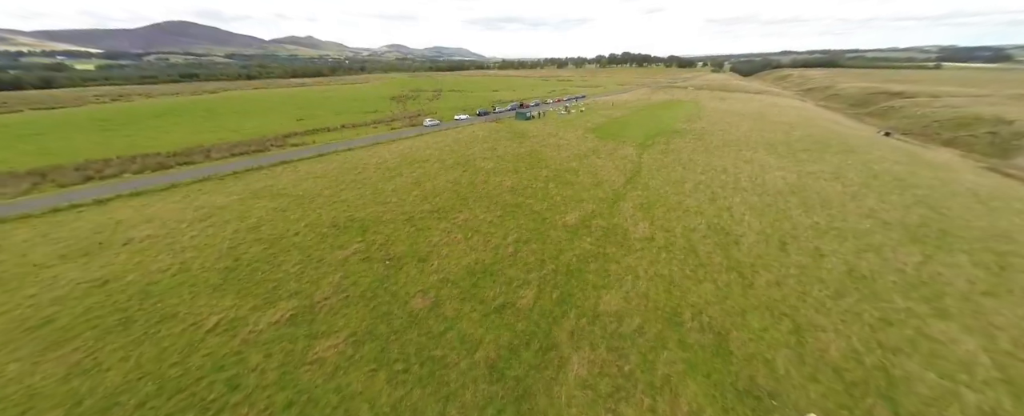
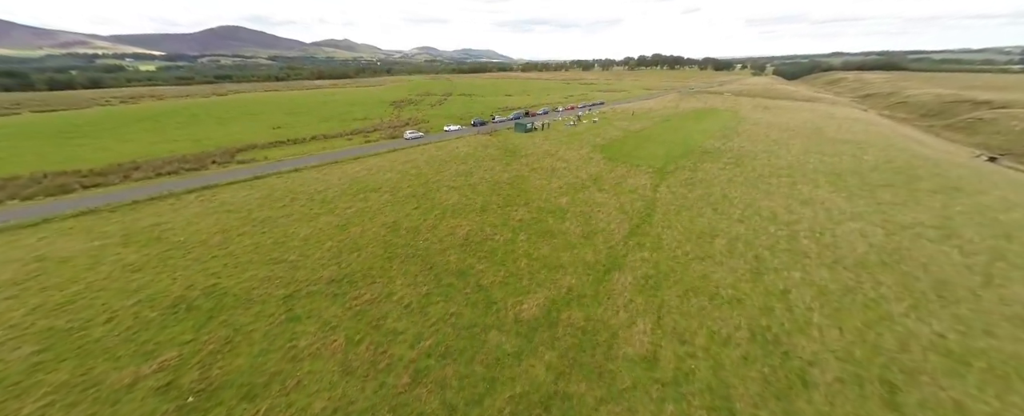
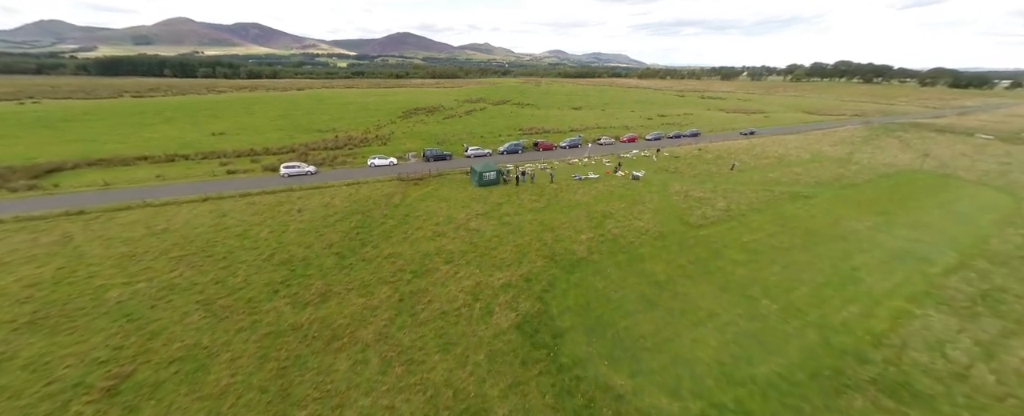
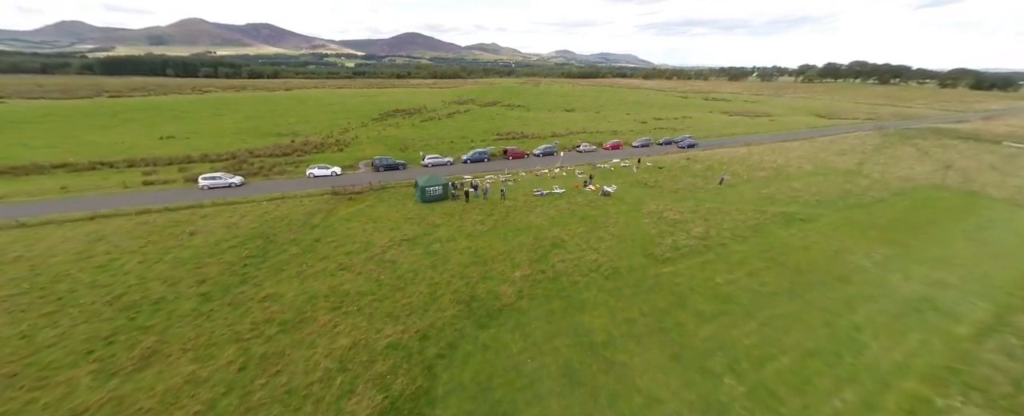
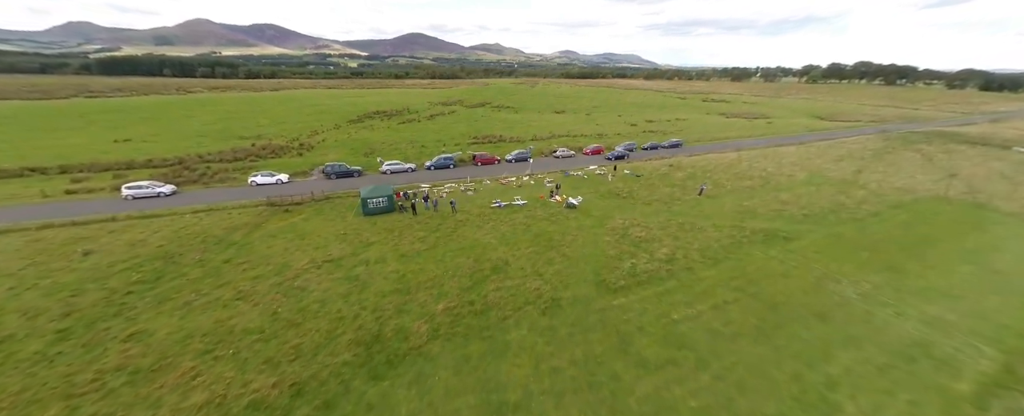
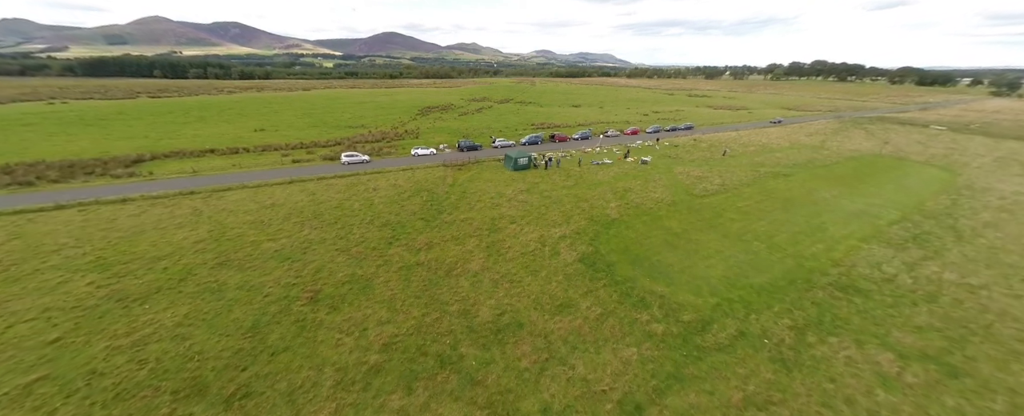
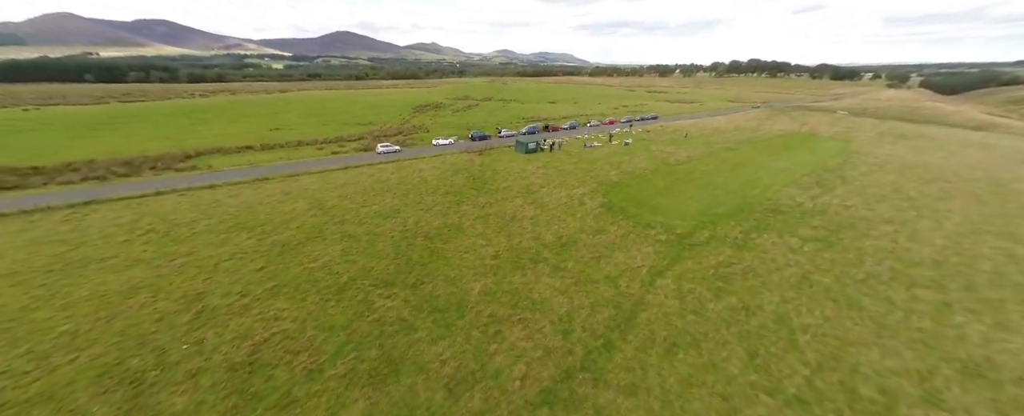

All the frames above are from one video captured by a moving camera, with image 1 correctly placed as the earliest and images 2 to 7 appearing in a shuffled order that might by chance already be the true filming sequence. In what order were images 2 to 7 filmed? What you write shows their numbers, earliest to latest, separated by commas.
2, 7, 6, 3, 4, 5
